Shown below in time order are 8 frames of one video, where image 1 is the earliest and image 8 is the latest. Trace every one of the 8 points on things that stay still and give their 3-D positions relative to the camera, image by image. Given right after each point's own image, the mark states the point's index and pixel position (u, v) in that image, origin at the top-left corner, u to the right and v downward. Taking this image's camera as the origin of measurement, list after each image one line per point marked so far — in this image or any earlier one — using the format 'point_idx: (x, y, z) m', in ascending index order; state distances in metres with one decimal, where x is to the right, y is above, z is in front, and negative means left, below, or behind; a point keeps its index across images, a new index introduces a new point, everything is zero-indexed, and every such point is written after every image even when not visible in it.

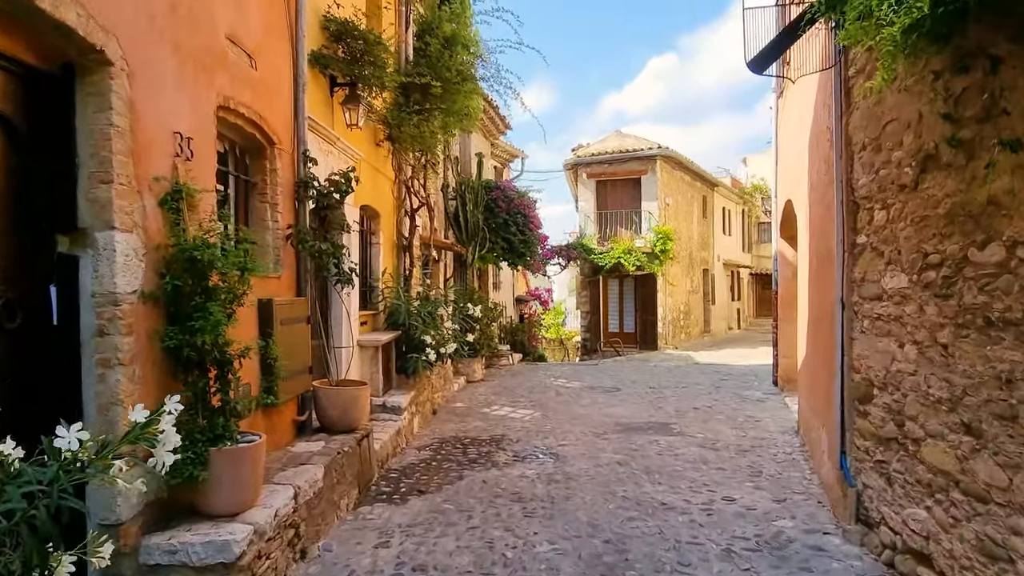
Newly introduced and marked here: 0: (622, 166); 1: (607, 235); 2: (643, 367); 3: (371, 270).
0: (+3.0, +3.4, +17.0) m
1: (+2.6, +1.5, +17.3) m
2: (+2.6, -1.6, +12.2) m
3: (-1.4, +0.2, +6.4) m
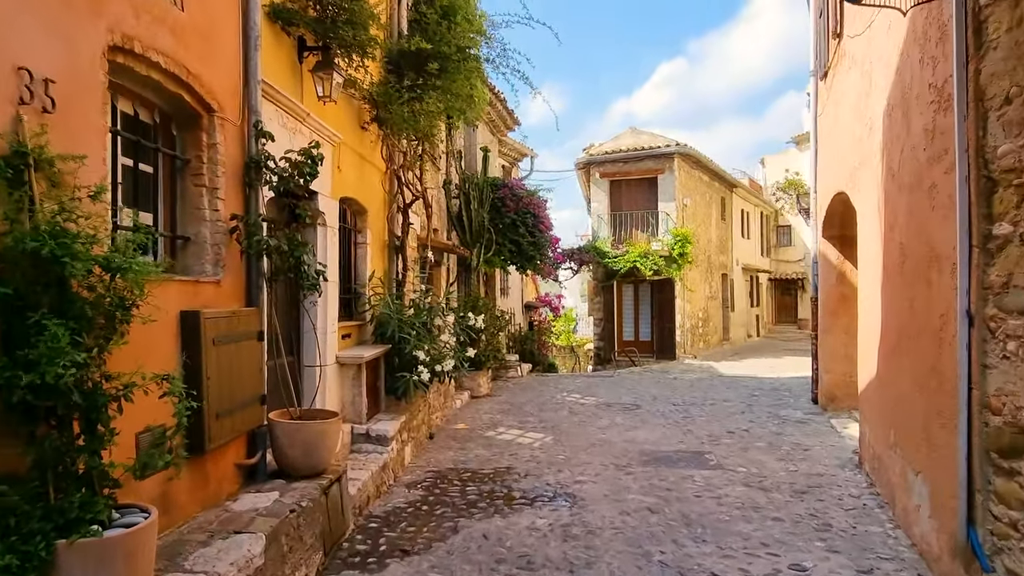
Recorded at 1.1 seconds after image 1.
0: (+3.2, +3.2, +16.1) m
1: (+2.9, +1.4, +16.4) m
2: (+2.7, -1.7, +11.2) m
3: (-1.4, +0.1, +5.5) m
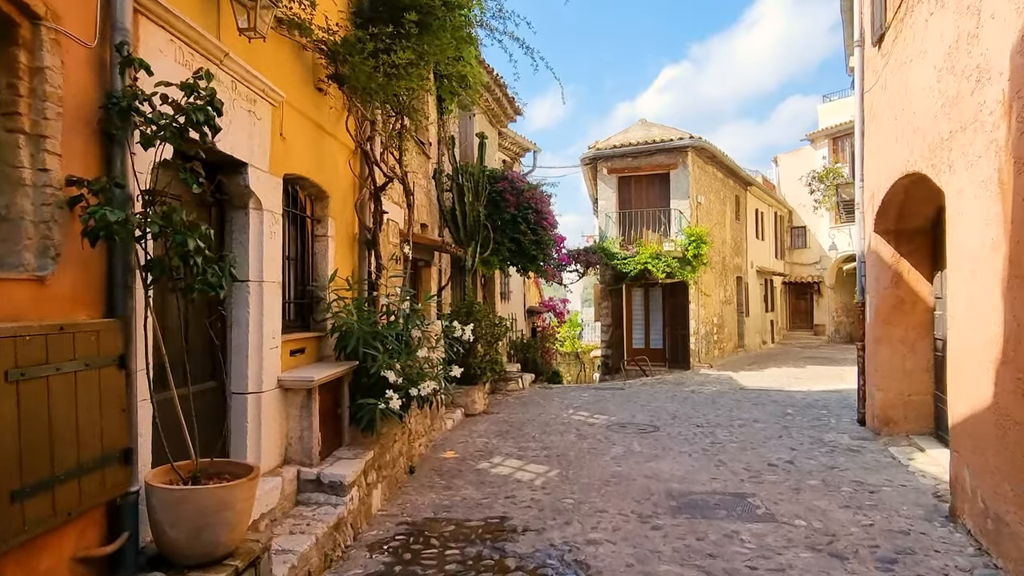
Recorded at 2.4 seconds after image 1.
0: (+3.3, +3.1, +15.0) m
1: (+2.9, +1.3, +15.3) m
2: (+2.7, -1.8, +10.1) m
3: (-1.4, +0.1, +4.5) m
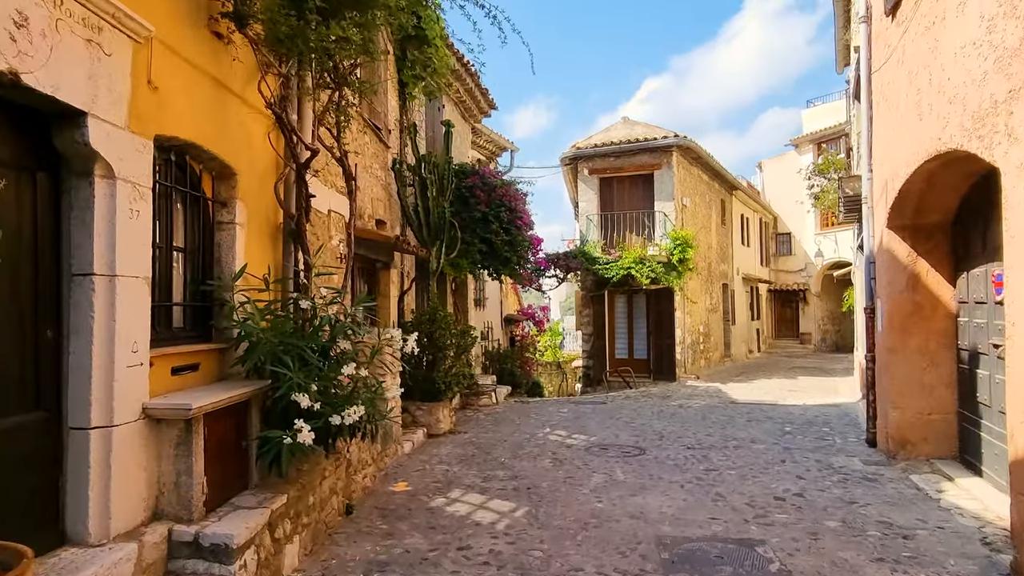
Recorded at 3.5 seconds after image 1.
0: (+2.7, +3.0, +14.2) m
1: (+2.4, +1.1, +14.5) m
2: (+2.3, -1.8, +9.3) m
3: (-1.7, +0.1, +3.5) m
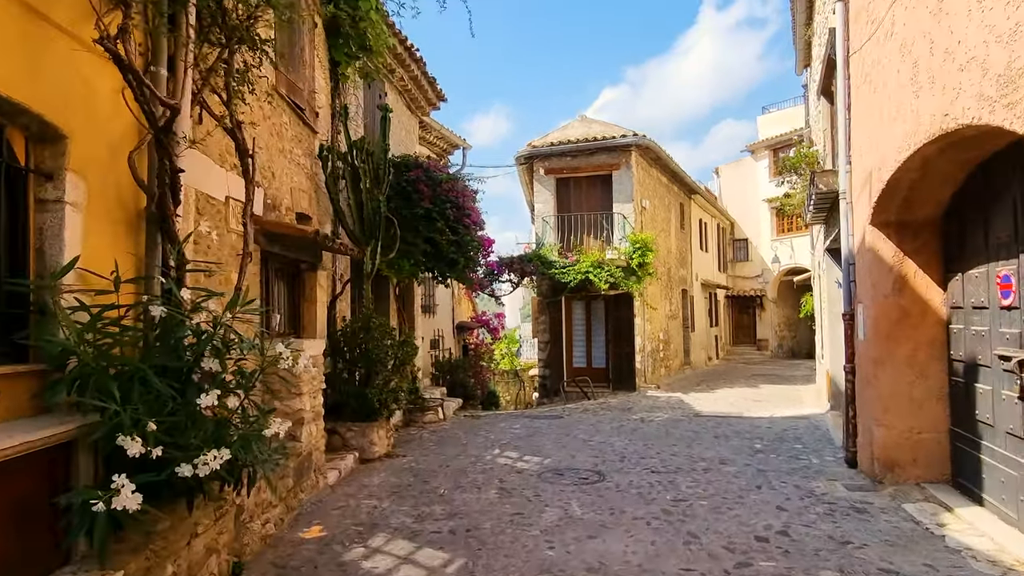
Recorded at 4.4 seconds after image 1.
0: (+1.7, +2.8, +13.6) m
1: (+1.3, +1.0, +13.9) m
2: (+1.6, -1.9, +8.6) m
3: (-2.0, +0.1, +2.6) m
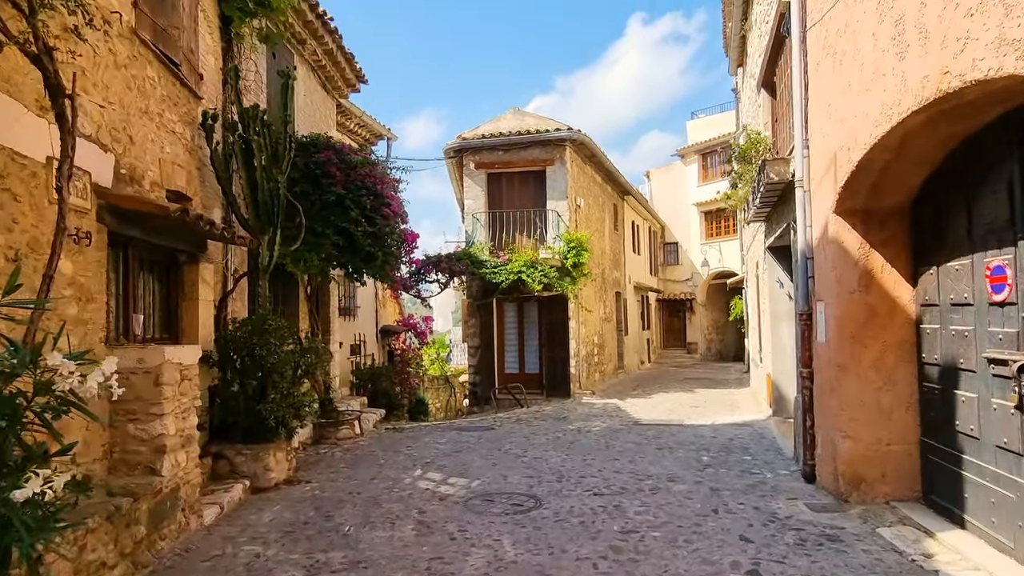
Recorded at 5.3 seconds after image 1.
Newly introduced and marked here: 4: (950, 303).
0: (+0.2, +2.8, +12.9) m
1: (-0.2, +1.0, +13.1) m
2: (+0.7, -1.9, +7.9) m
3: (-2.3, +0.2, +1.6) m
4: (+2.8, -0.1, +4.0) m
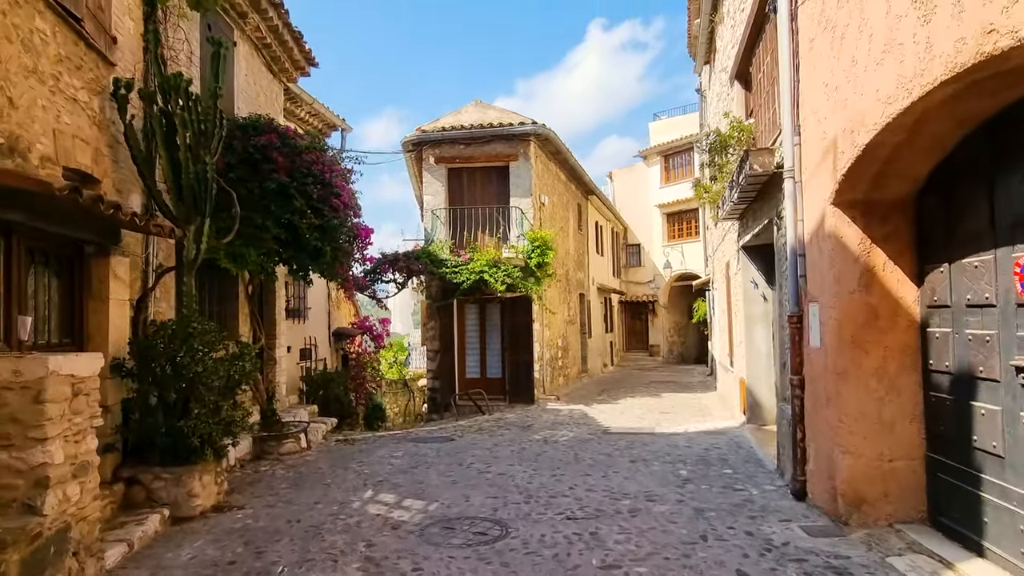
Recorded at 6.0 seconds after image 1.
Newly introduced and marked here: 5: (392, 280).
0: (-0.6, +2.8, +12.3) m
1: (-1.0, +0.9, +12.5) m
2: (+0.2, -1.9, +7.3) m
3: (-2.3, +0.2, +0.8) m
4: (+2.6, -0.1, +3.6) m
5: (-2.2, +0.2, +11.3) m
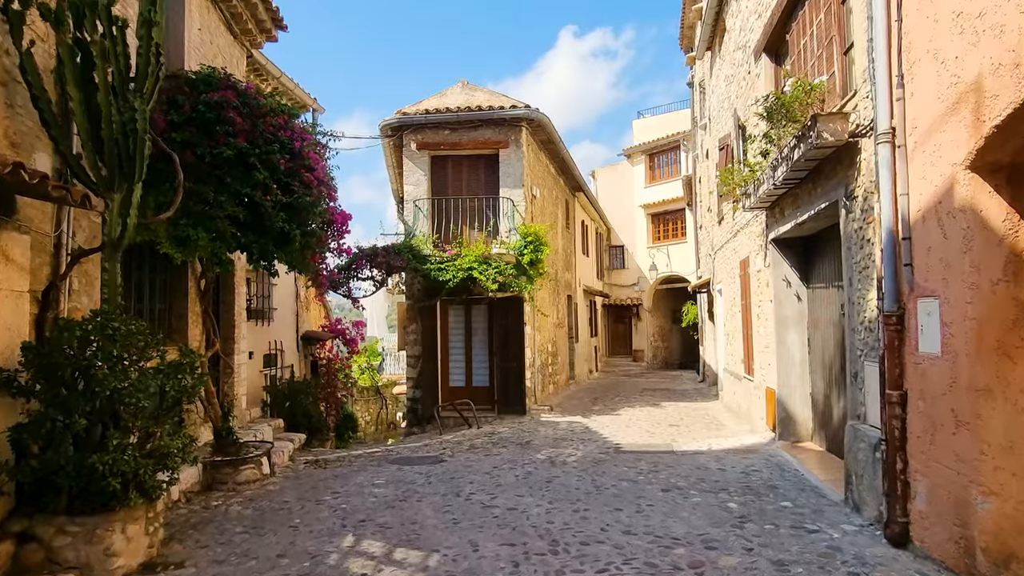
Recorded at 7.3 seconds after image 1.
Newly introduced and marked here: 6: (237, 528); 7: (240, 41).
0: (-0.7, +2.8, +11.2) m
1: (-1.2, +1.0, +11.3) m
2: (+0.2, -1.9, +6.2) m
3: (-2.0, +0.3, -0.4) m
4: (+2.8, 0.0, +2.6) m
5: (-2.3, +0.2, +10.1) m
6: (-2.0, -1.8, +4.6) m
7: (-3.4, +3.1, +7.7) m
